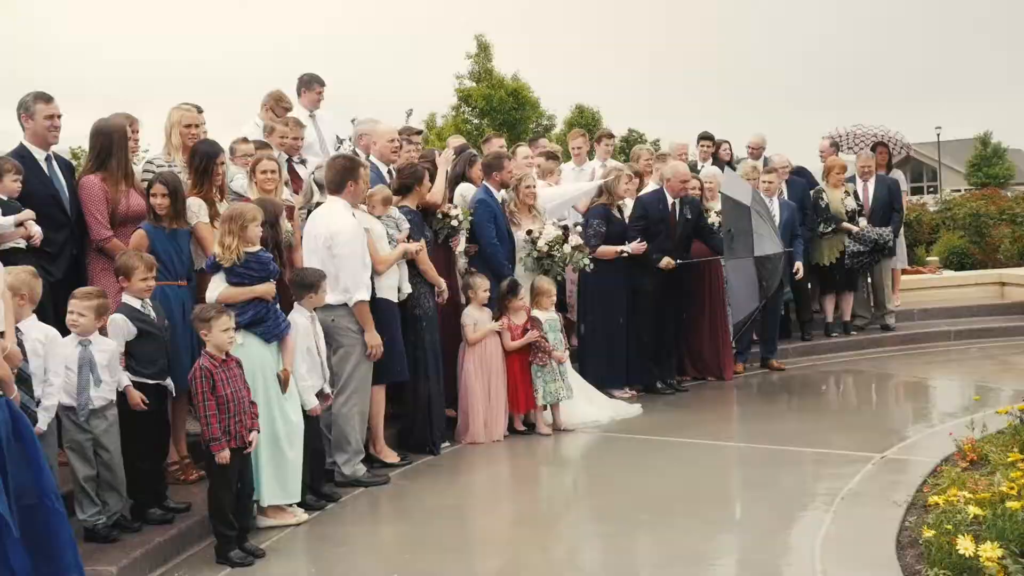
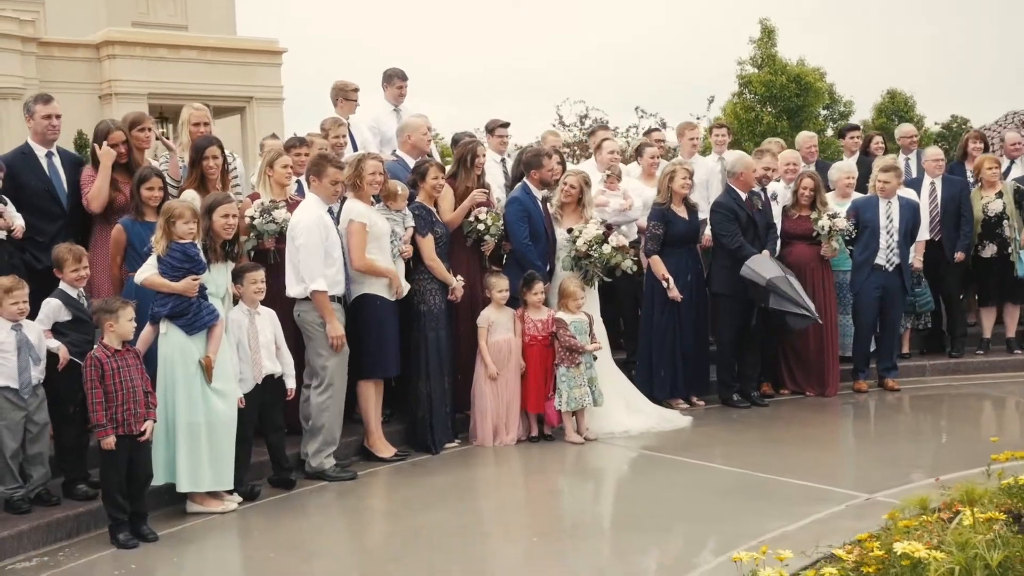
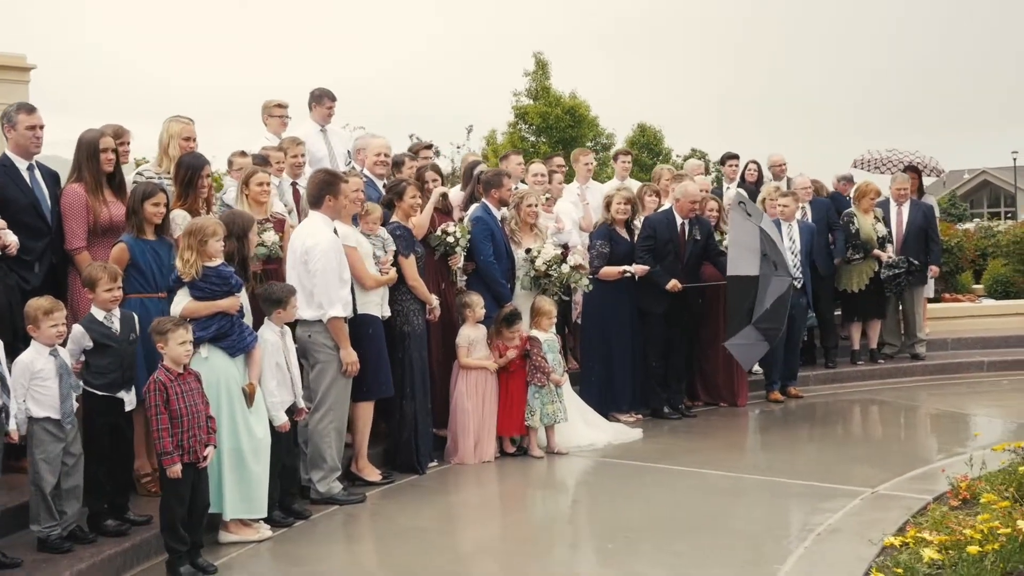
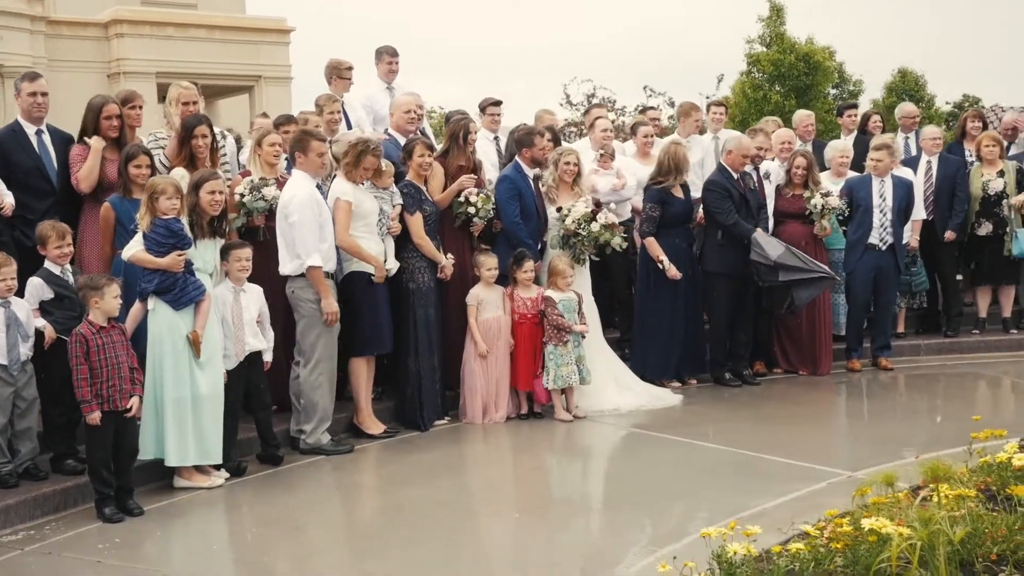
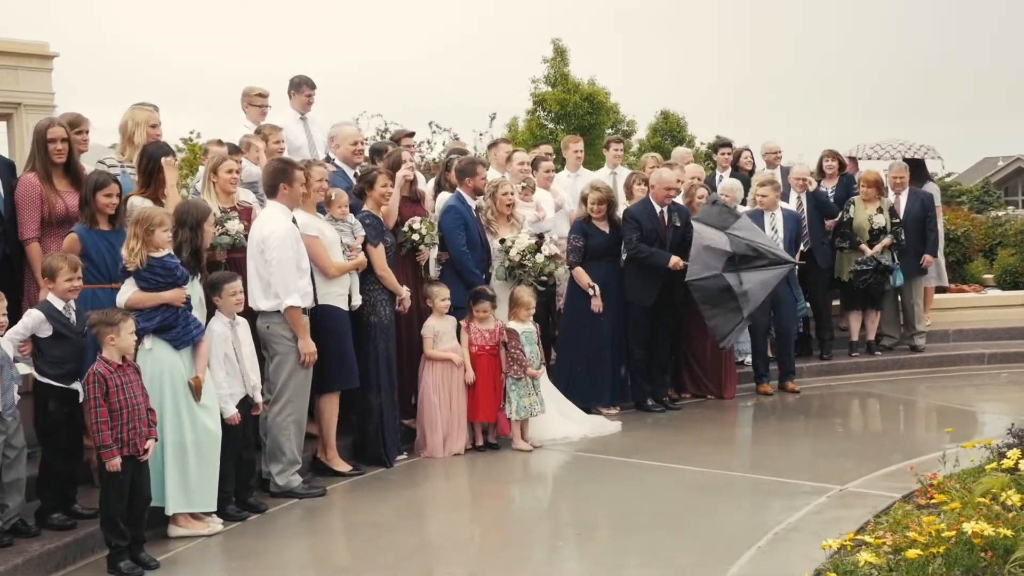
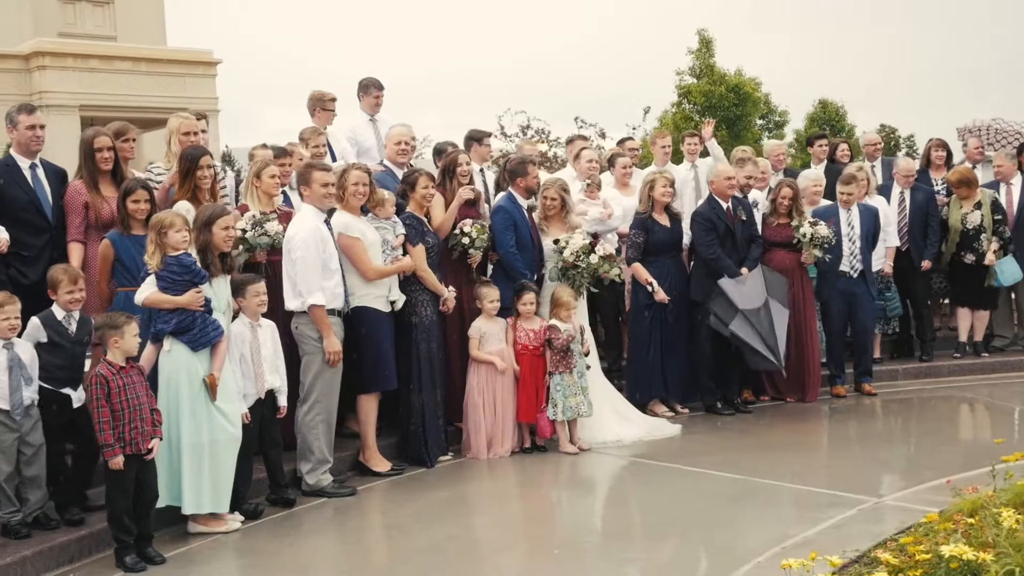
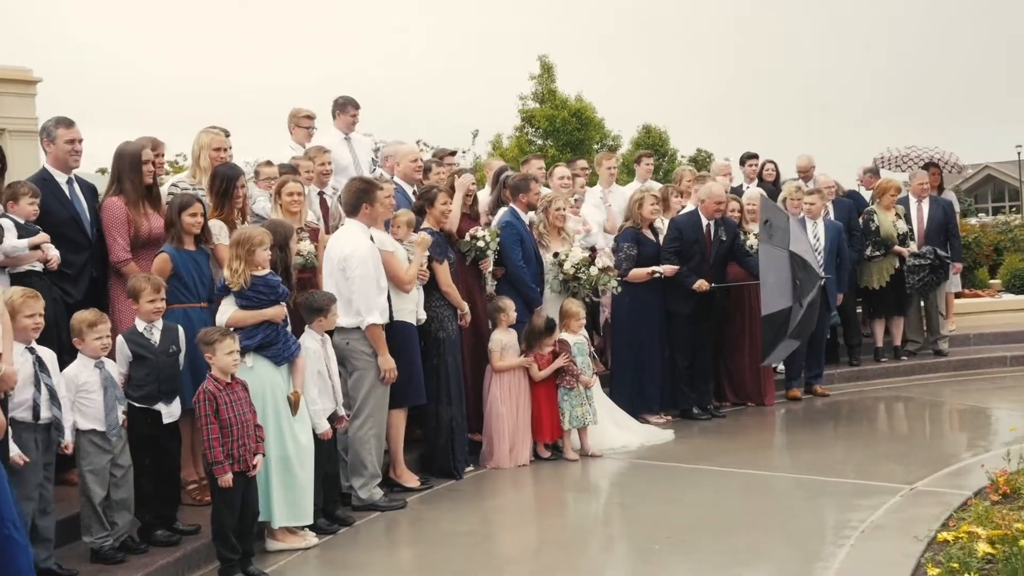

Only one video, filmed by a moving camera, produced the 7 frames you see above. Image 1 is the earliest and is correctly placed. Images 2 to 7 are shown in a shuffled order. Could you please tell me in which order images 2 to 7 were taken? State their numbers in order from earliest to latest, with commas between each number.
7, 3, 5, 6, 2, 4
